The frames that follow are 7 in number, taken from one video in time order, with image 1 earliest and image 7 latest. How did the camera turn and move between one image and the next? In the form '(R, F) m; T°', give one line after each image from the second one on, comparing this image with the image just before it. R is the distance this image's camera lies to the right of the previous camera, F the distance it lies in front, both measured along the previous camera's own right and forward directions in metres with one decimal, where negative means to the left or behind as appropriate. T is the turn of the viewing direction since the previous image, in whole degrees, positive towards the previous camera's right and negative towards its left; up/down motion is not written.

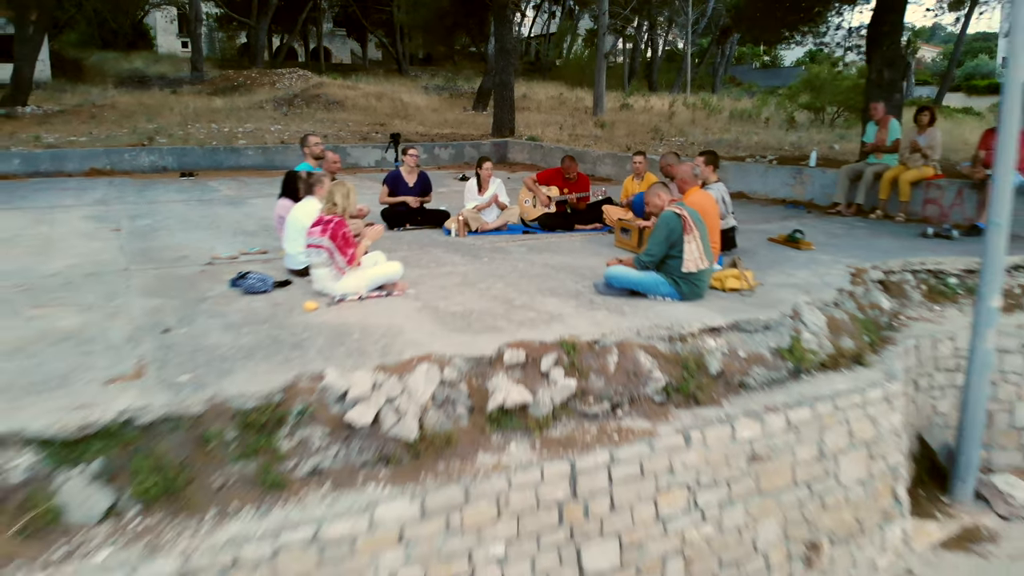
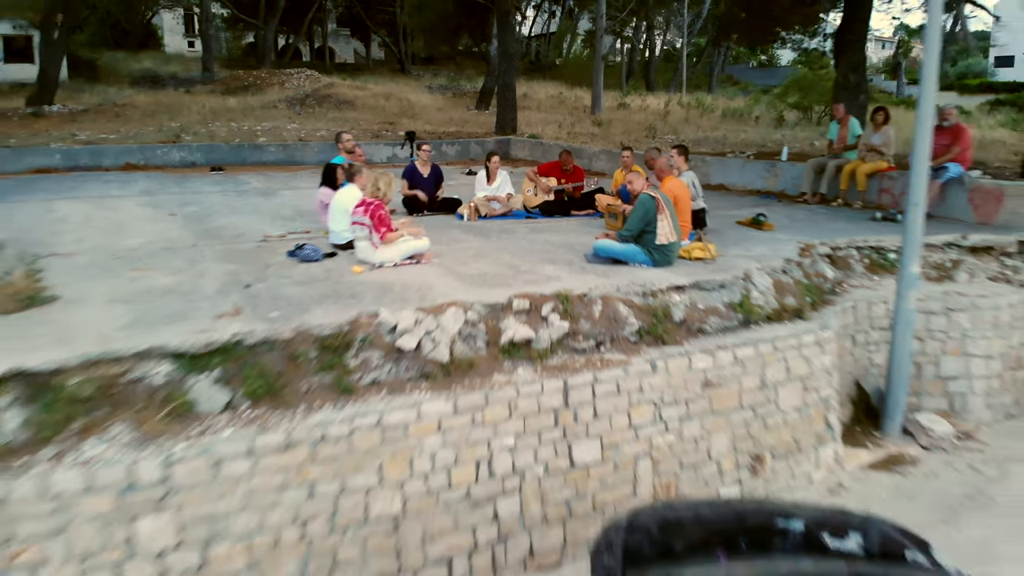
(0.0, -0.8) m; 0°
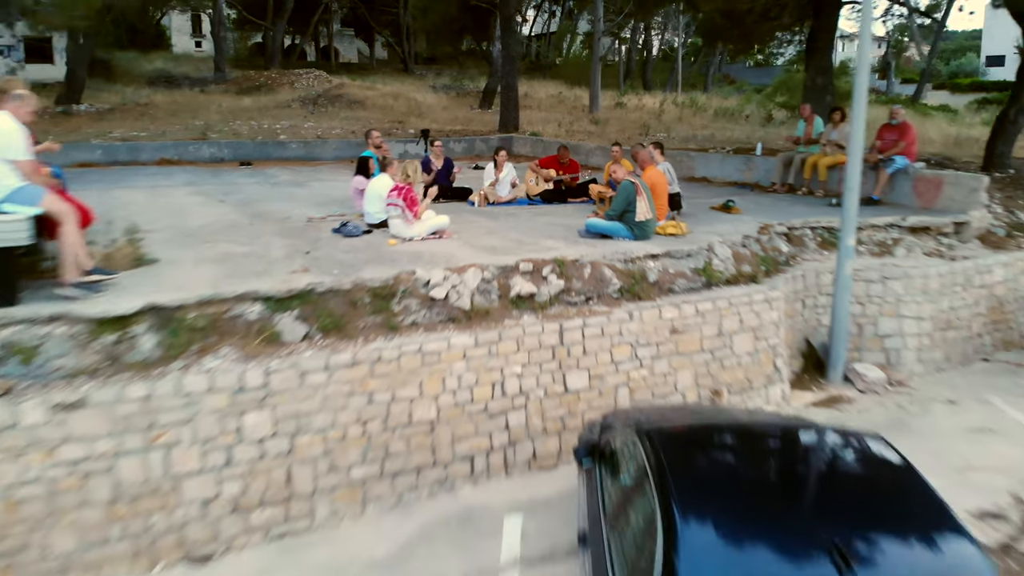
(0.0, -1.0) m; 0°
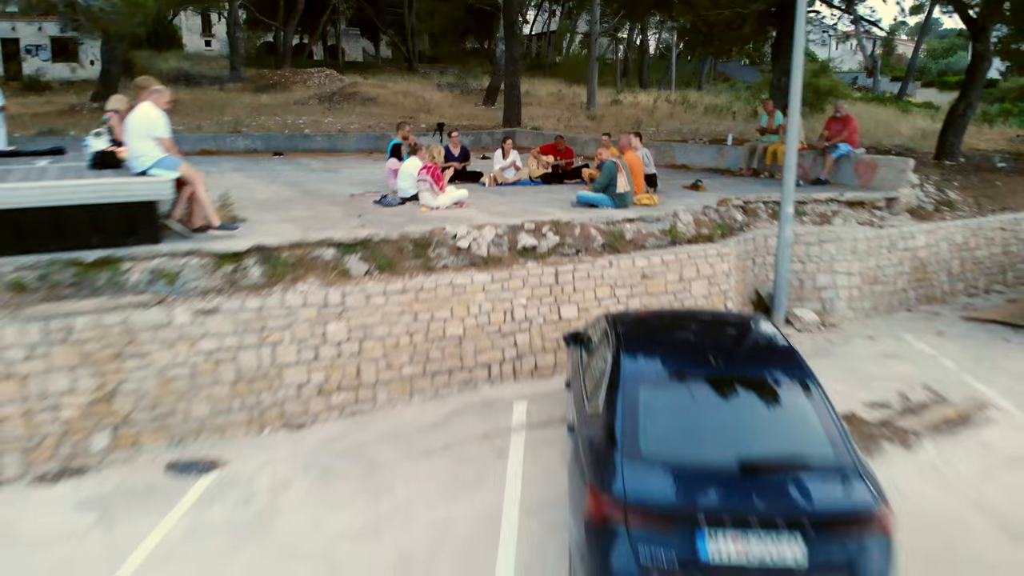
(0.0, -1.4) m; 0°
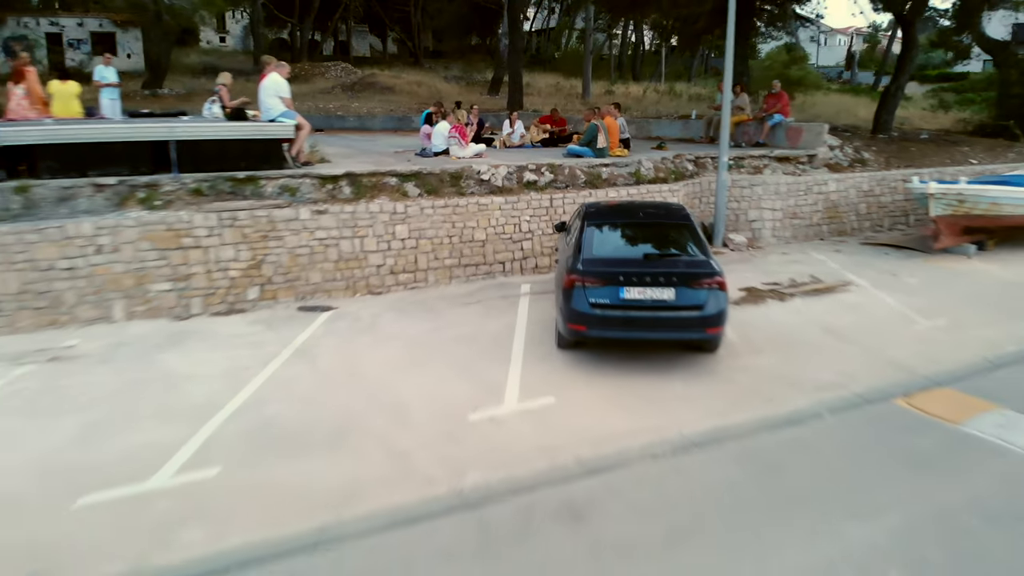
(-0.1, -2.4) m; 0°
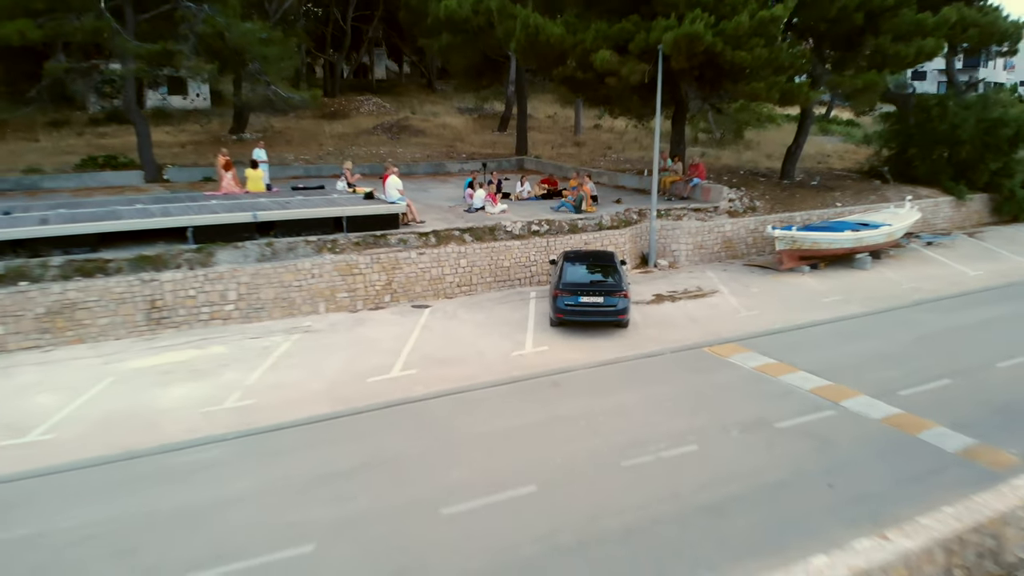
(-0.2, -5.9) m; 0°
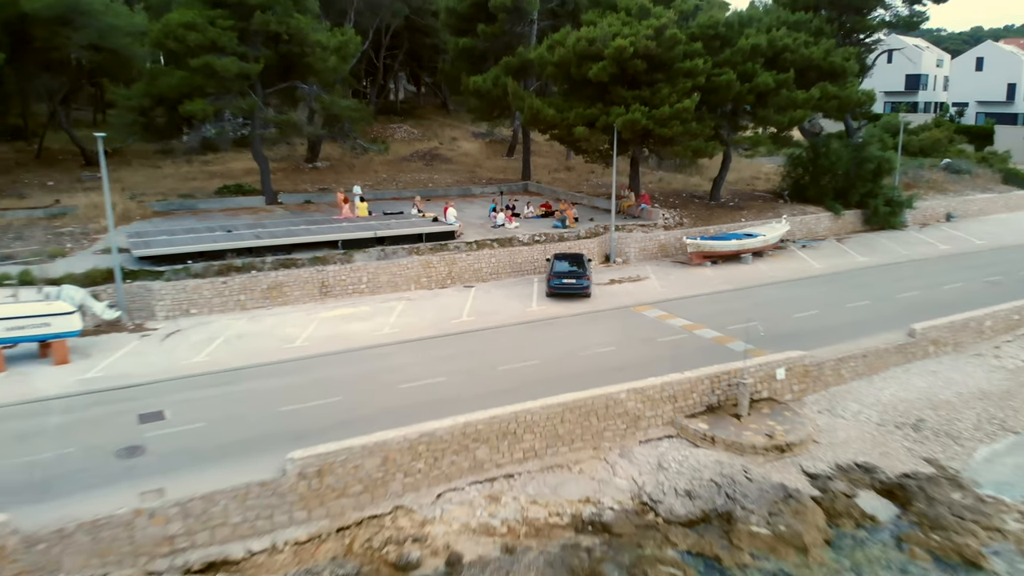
(-0.3, -9.0) m; 0°
